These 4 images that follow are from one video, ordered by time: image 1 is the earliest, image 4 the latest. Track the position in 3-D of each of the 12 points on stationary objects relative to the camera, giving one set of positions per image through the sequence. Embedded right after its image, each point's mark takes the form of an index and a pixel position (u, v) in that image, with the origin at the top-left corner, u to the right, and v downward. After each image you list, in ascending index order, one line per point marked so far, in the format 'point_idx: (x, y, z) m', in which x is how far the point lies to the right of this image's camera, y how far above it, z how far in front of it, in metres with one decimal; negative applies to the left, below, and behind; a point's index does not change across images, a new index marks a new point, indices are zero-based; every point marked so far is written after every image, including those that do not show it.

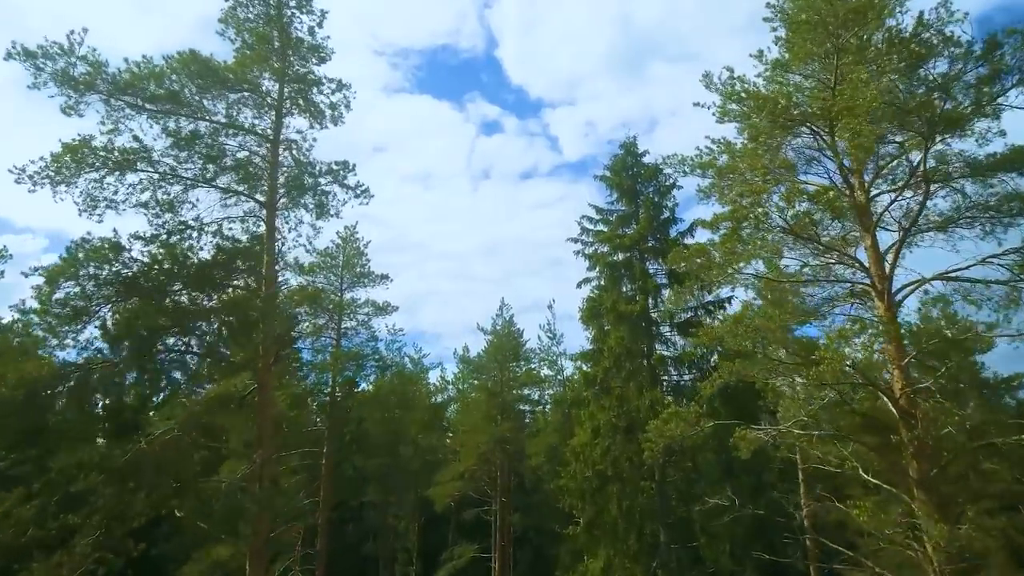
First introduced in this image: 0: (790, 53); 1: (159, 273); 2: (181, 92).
0: (+4.9, +4.1, +14.3) m
1: (-5.9, +0.2, +13.4) m
2: (-5.8, +3.4, +14.1) m
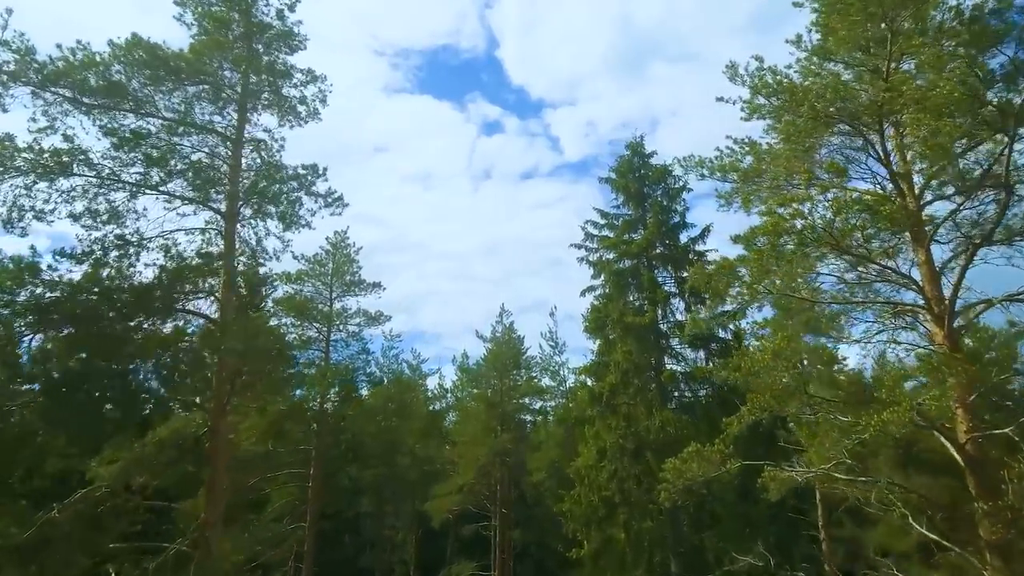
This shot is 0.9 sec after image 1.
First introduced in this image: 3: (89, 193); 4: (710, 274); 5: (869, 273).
0: (+4.9, +3.8, +12.4) m
1: (-5.9, -0.1, +11.5) m
2: (-5.8, +3.1, +12.2) m
3: (-6.1, +1.4, +11.6) m
4: (+3.3, +0.2, +13.4) m
5: (+5.6, +0.3, +12.8) m
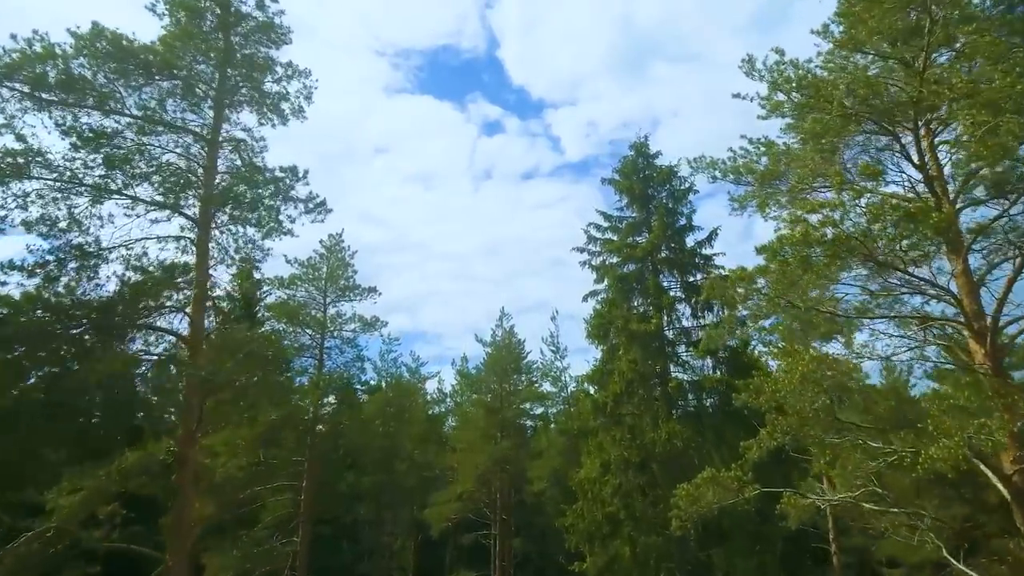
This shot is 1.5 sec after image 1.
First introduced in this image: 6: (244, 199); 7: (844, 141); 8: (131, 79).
0: (+4.8, +3.6, +11.3) m
1: (-5.9, -0.3, +10.5) m
2: (-5.8, +2.9, +11.2) m
3: (-6.1, +1.2, +10.6) m
4: (+3.3, 0.0, +12.4) m
5: (+5.6, +0.1, +11.8) m
6: (-3.9, +1.3, +12.0) m
7: (+4.8, +2.1, +11.7) m
8: (-5.4, +3.0, +11.5) m
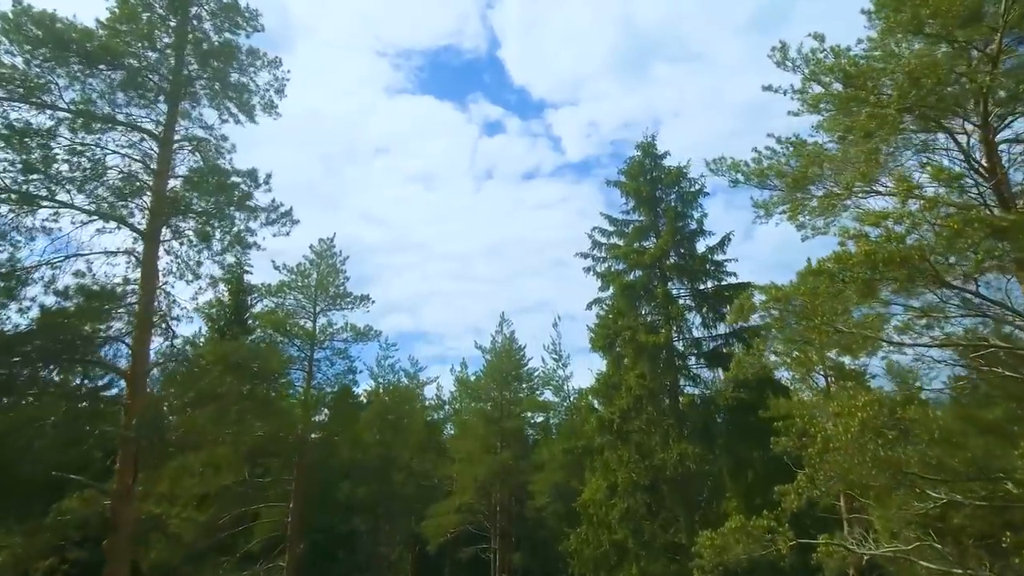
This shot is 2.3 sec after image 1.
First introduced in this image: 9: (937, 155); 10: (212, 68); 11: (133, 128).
0: (+4.8, +3.3, +9.7) m
1: (-6.0, -0.6, +8.8) m
2: (-5.8, +2.6, +9.6) m
3: (-6.1, +0.9, +9.0) m
4: (+3.2, -0.2, +10.8) m
5: (+5.6, -0.2, +10.2) m
6: (-4.0, +1.0, +10.3) m
7: (+4.8, +1.9, +10.1) m
8: (-5.4, +2.7, +9.9) m
9: (+5.4, +1.7, +10.2) m
10: (-4.1, +3.0, +10.9) m
11: (-4.7, +2.0, +10.2) m
